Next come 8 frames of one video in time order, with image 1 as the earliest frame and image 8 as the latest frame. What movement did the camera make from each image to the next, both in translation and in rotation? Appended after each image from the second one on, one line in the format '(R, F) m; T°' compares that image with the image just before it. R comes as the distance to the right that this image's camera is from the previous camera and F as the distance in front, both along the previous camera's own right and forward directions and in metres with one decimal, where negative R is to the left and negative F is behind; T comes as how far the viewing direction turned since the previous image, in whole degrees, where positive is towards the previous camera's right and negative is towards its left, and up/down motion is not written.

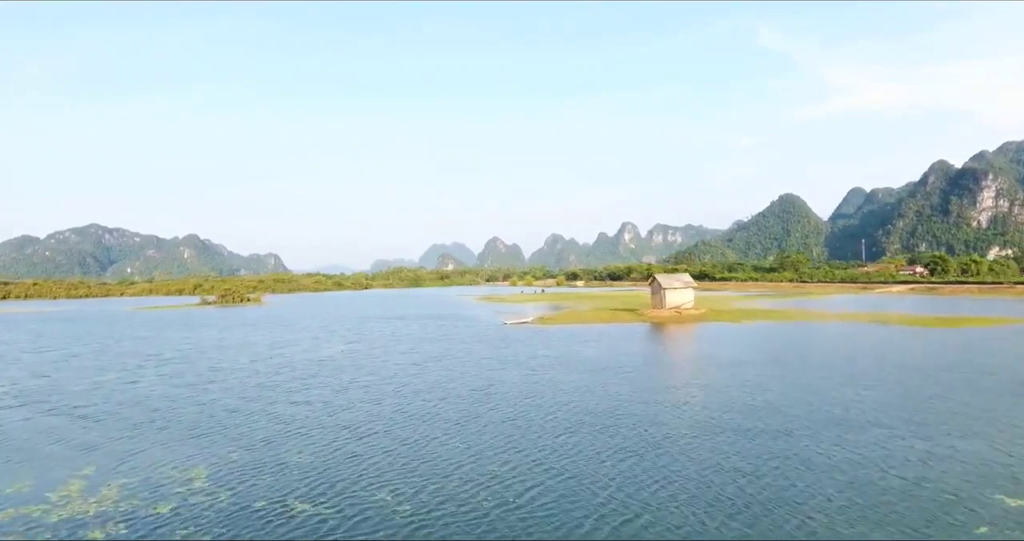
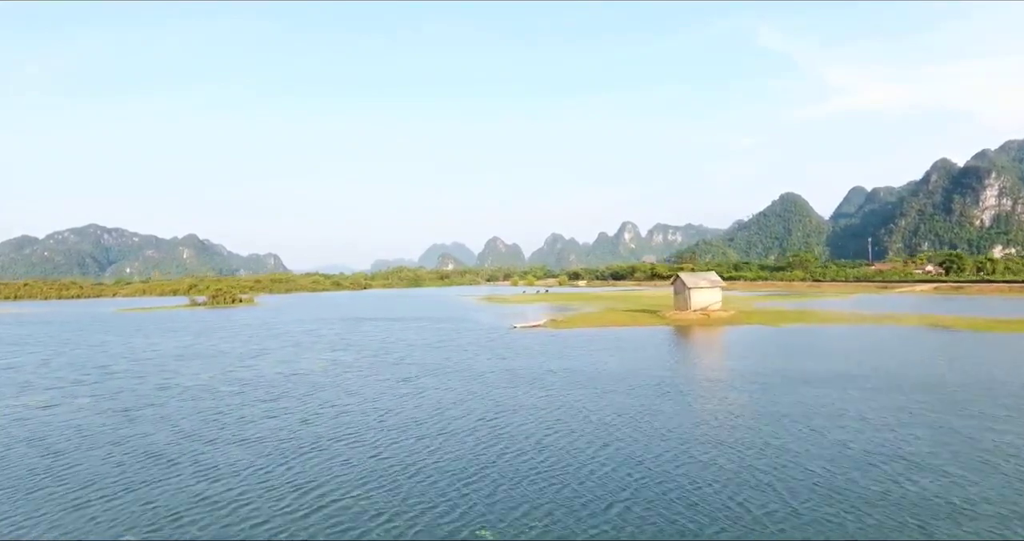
(-0.6, +5.0) m; 0°
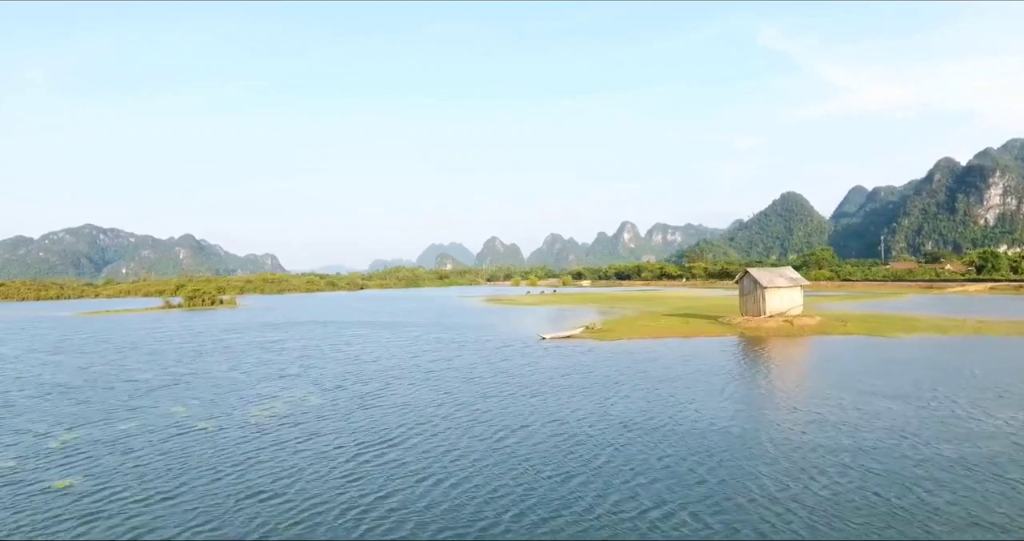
(-1.5, +10.2) m; 0°
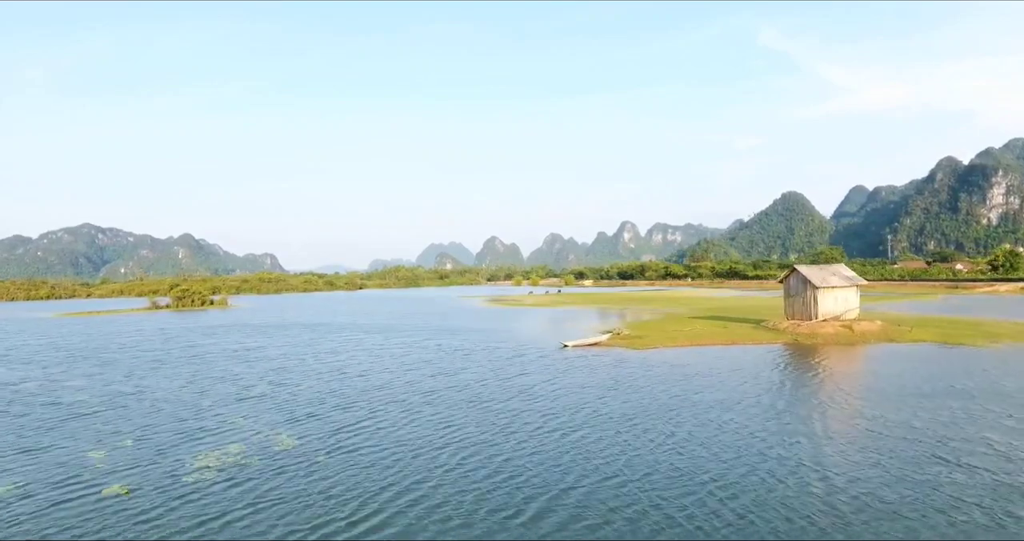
(-0.8, +4.7) m; 0°
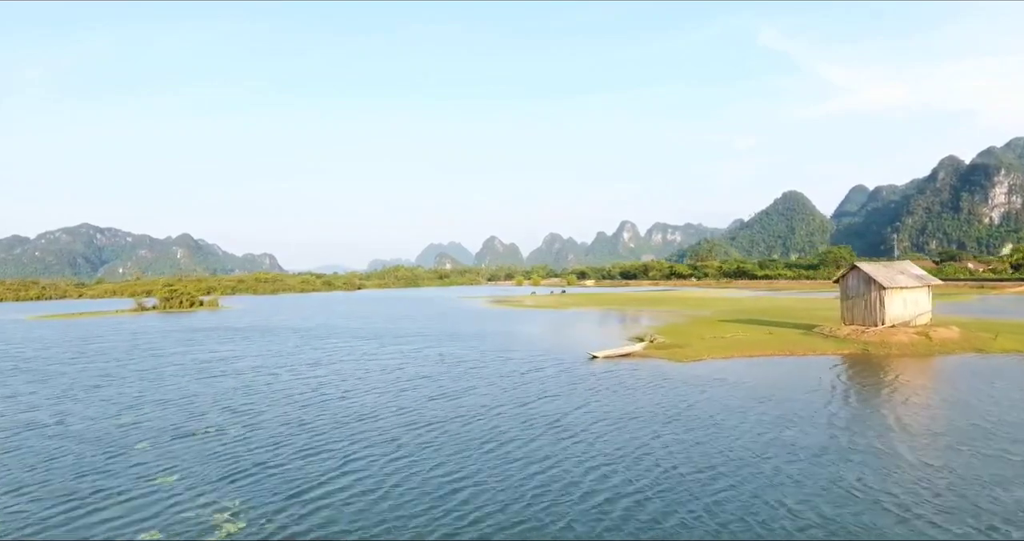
(-0.7, +4.5) m; 0°
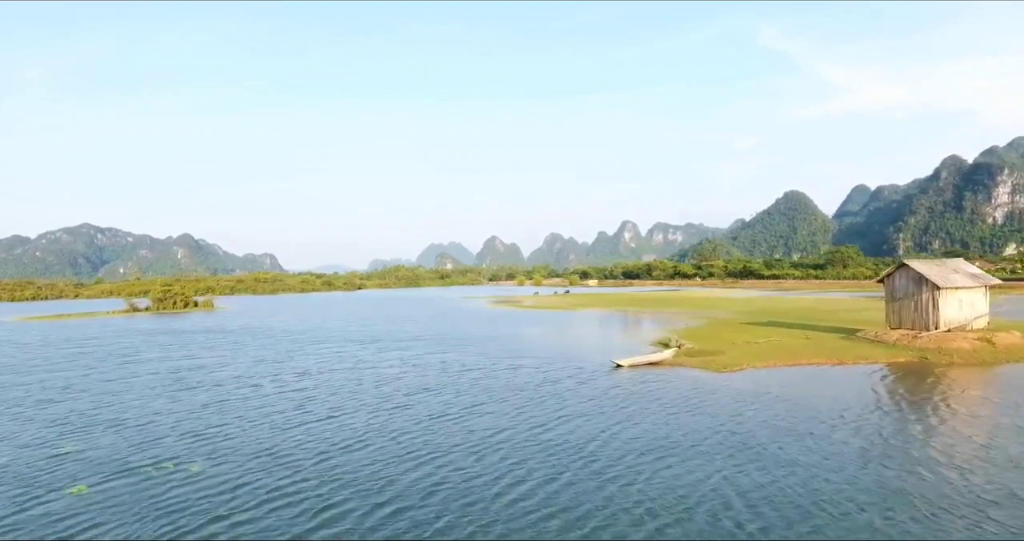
(-0.4, +2.7) m; 0°
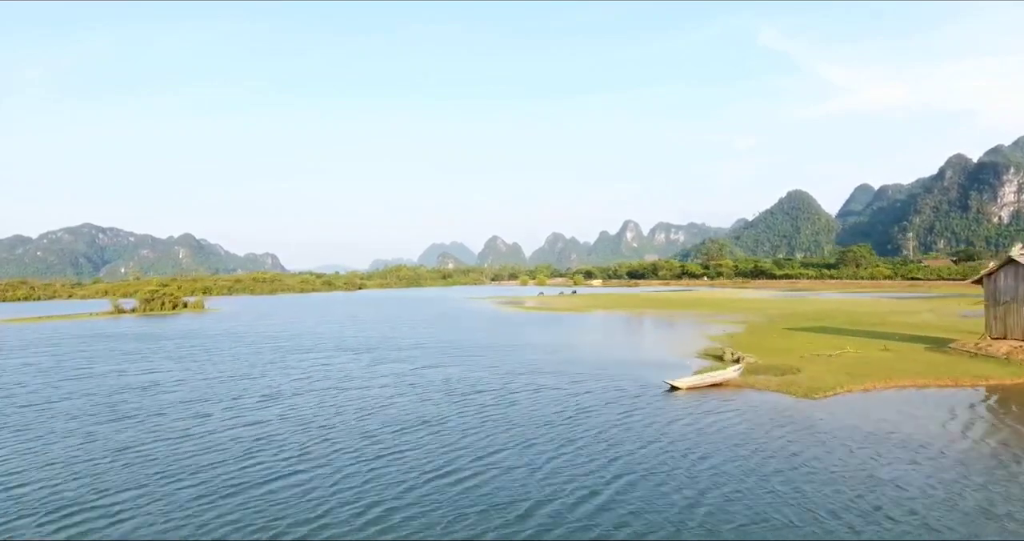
(-0.6, +4.7) m; 0°
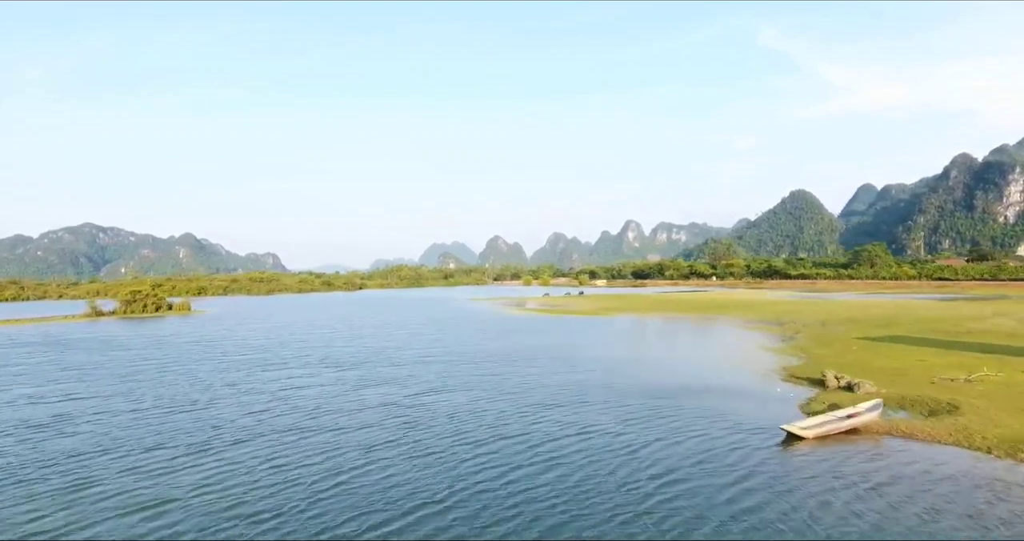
(-0.8, +5.6) m; 0°
